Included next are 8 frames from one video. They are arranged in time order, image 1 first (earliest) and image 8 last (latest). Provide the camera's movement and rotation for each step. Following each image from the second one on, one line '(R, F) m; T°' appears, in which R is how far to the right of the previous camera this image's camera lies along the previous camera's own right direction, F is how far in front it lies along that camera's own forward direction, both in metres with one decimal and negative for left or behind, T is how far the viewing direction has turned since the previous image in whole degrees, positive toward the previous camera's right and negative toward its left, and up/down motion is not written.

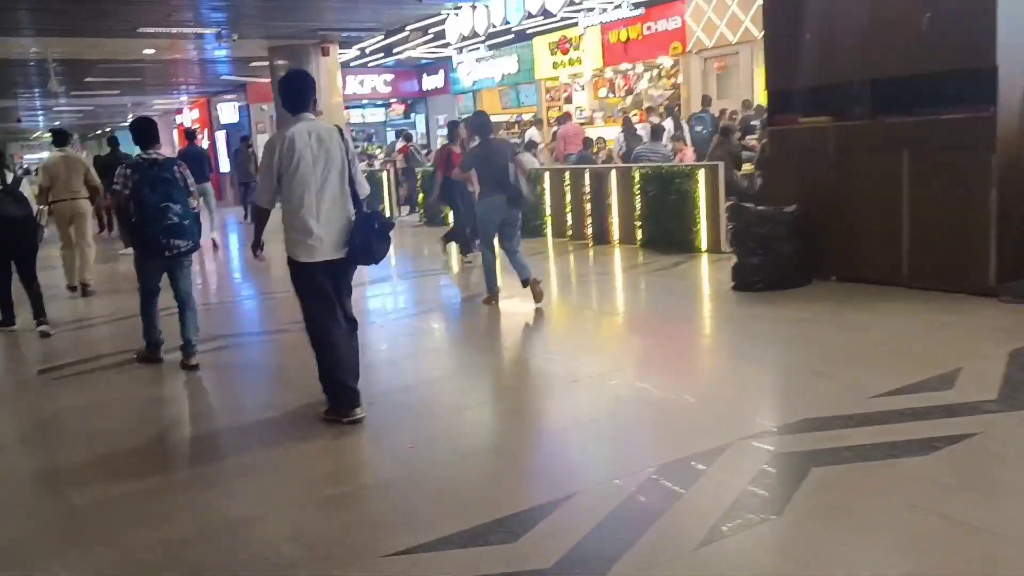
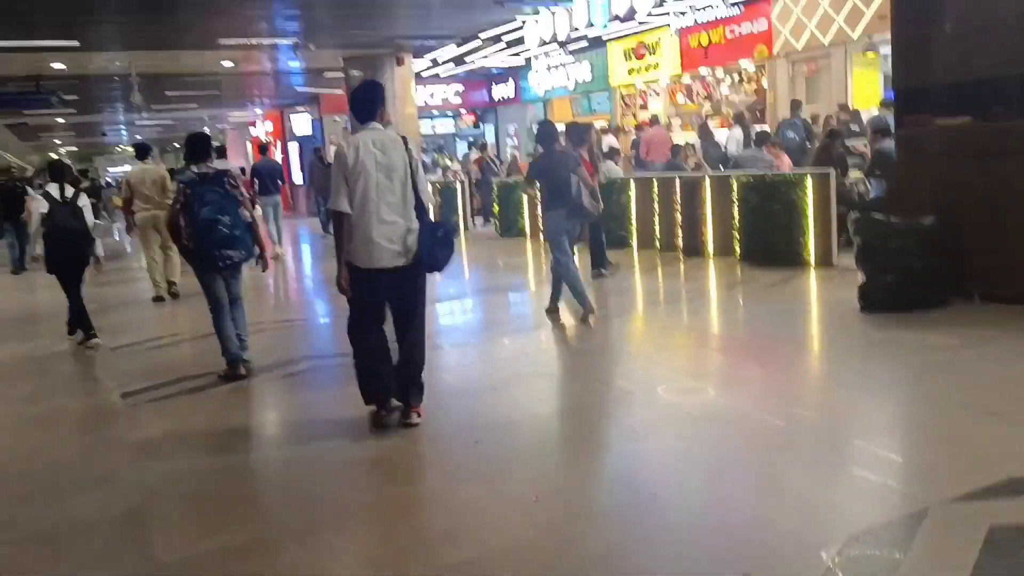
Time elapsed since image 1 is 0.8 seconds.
(-0.3, +0.5) m; -4°
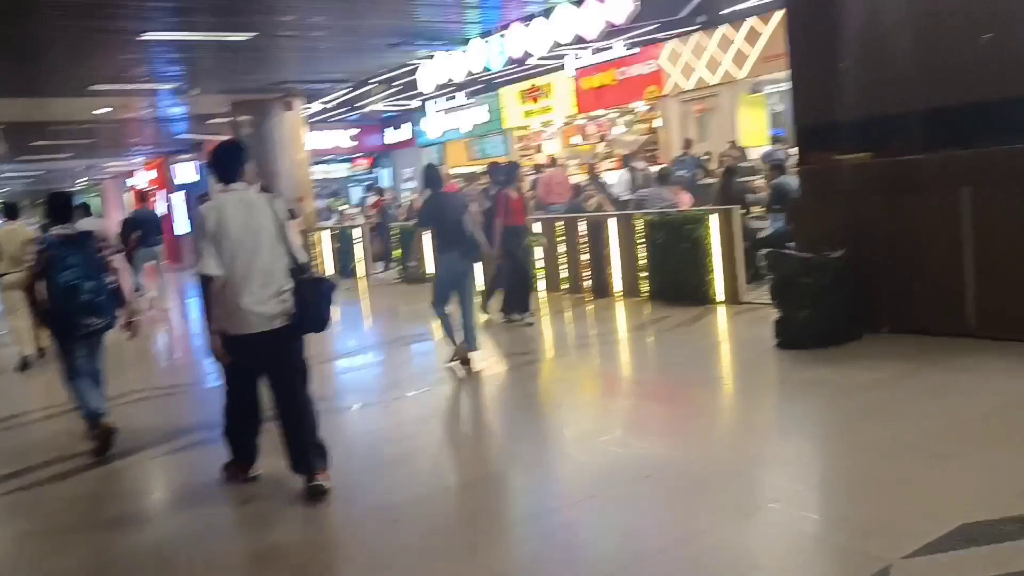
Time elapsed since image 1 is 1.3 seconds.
(-0.1, +0.3) m; +7°
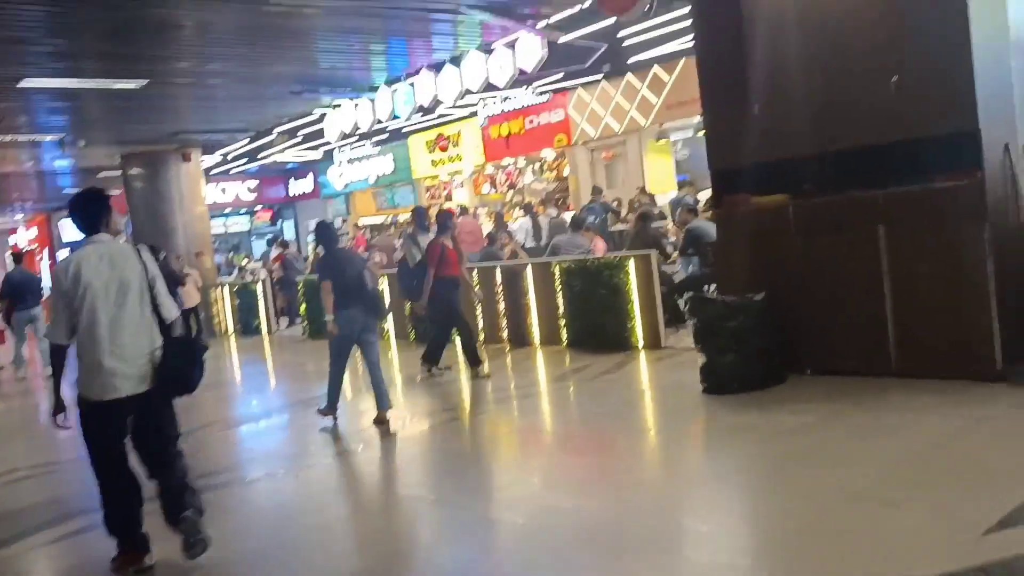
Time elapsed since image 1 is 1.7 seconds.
(-0.1, +0.3) m; +6°
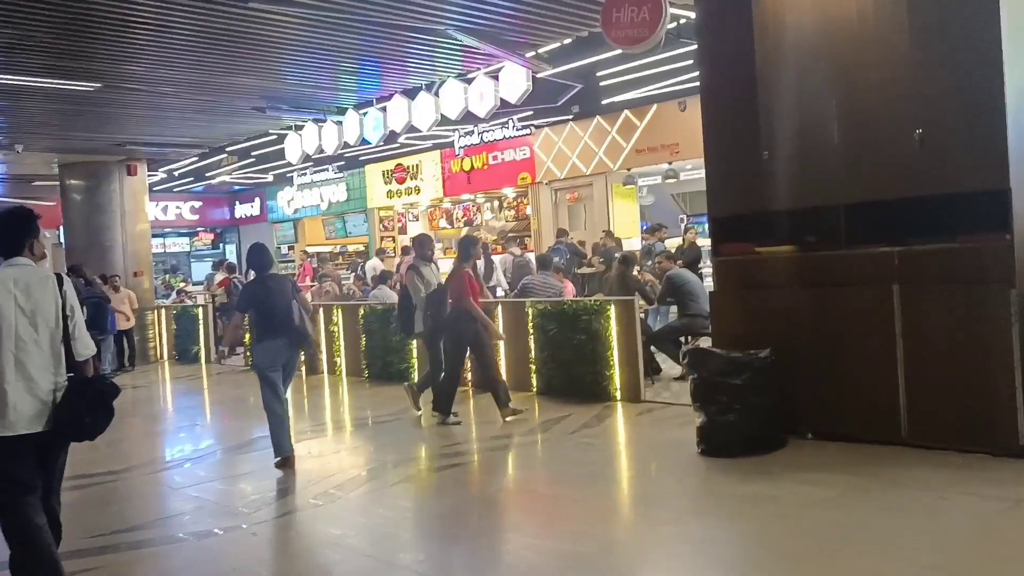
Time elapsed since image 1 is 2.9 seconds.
(-0.4, +0.5) m; +4°
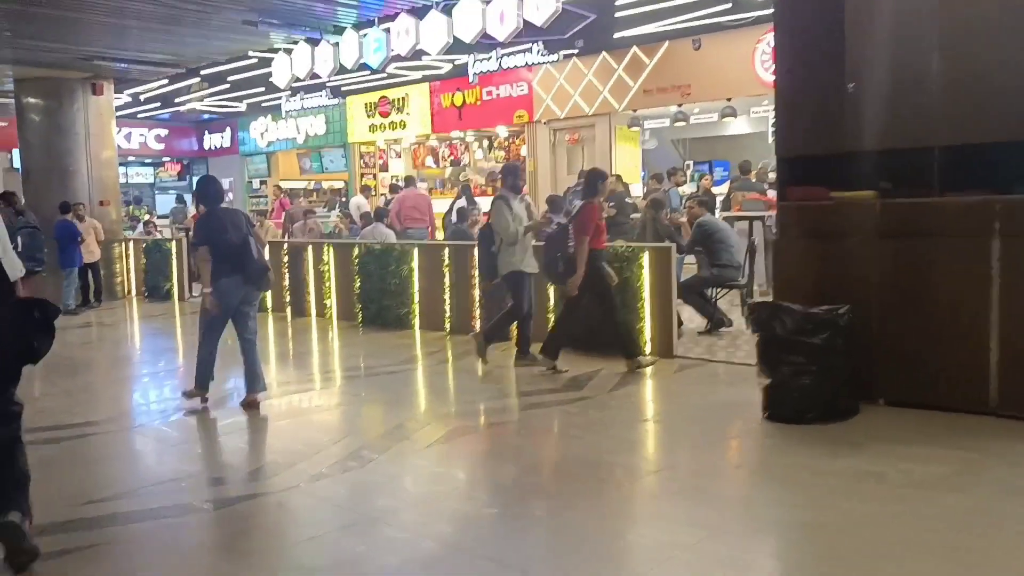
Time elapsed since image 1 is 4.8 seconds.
(-0.5, +0.7) m; +3°
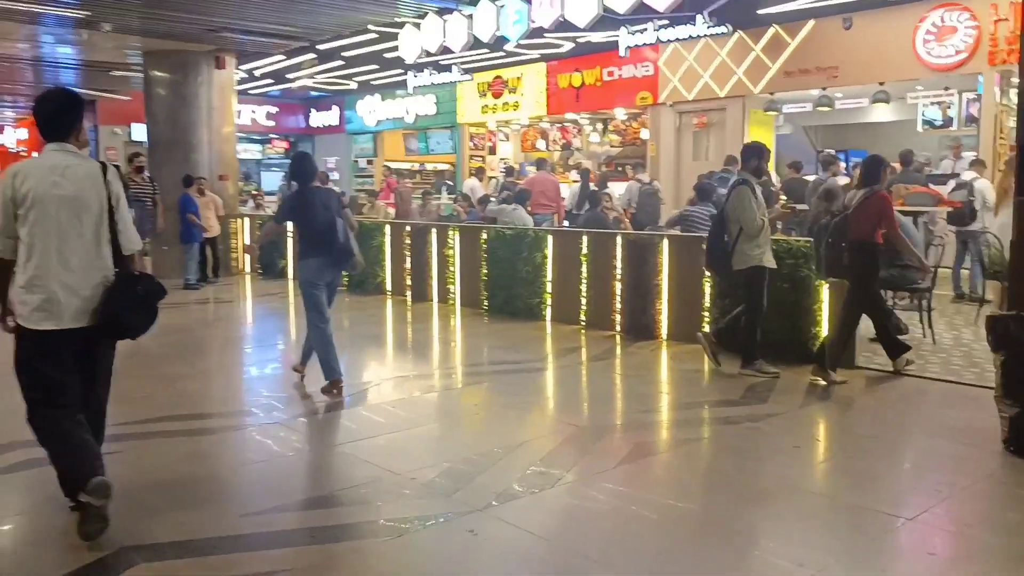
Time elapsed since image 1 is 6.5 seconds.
(-0.7, +0.6) m; -5°
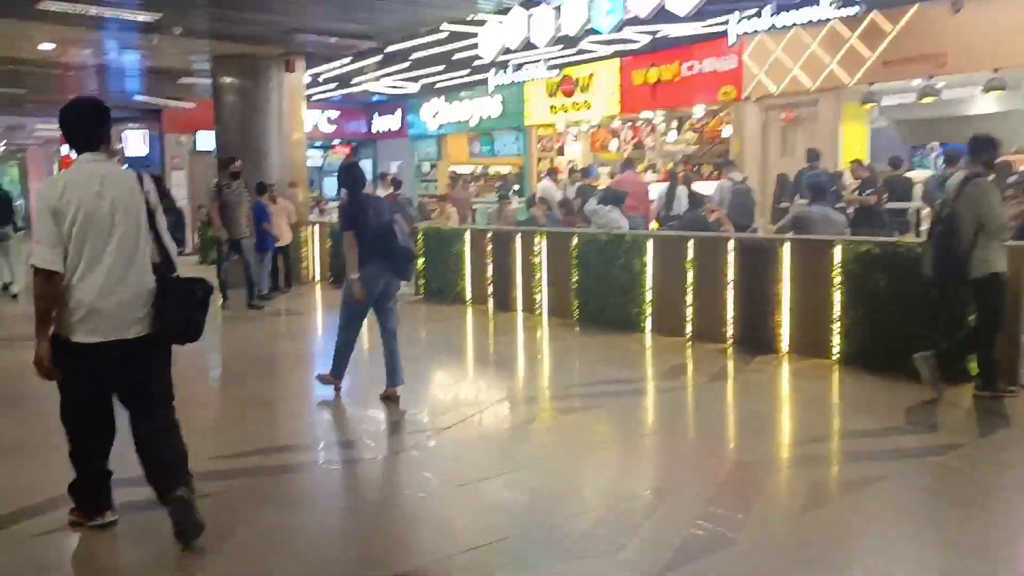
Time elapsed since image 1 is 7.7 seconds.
(-0.5, +0.5) m; -3°
